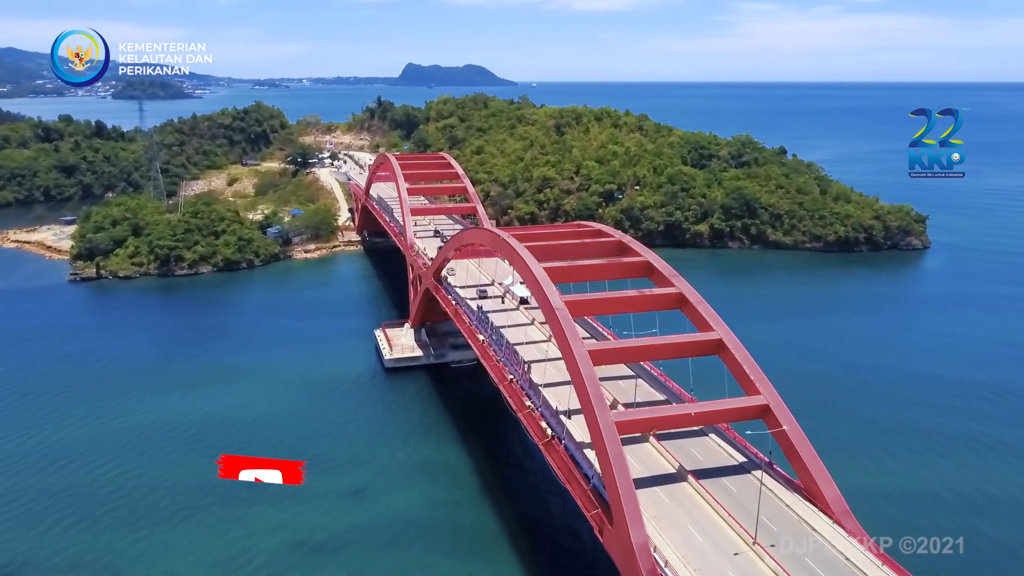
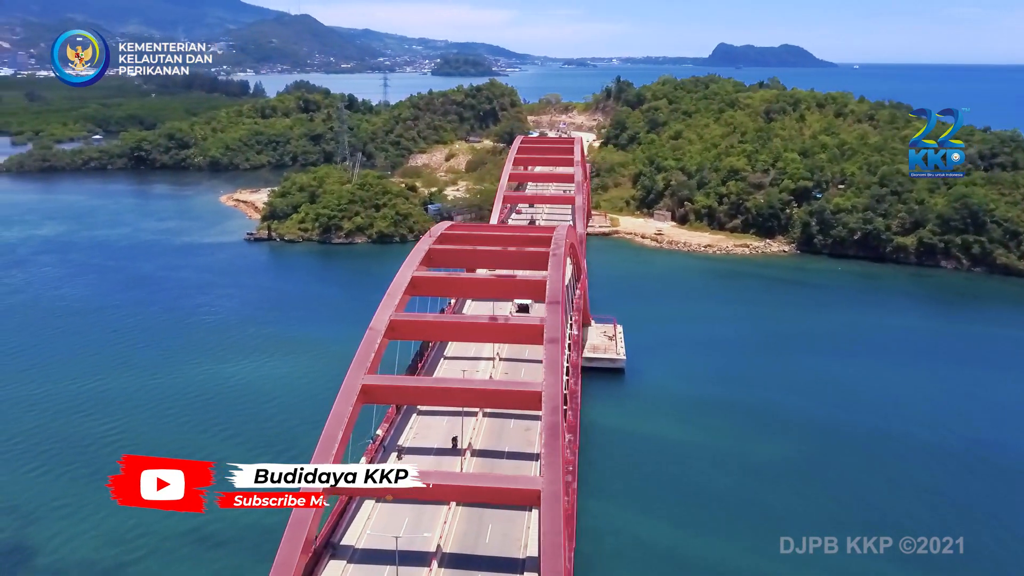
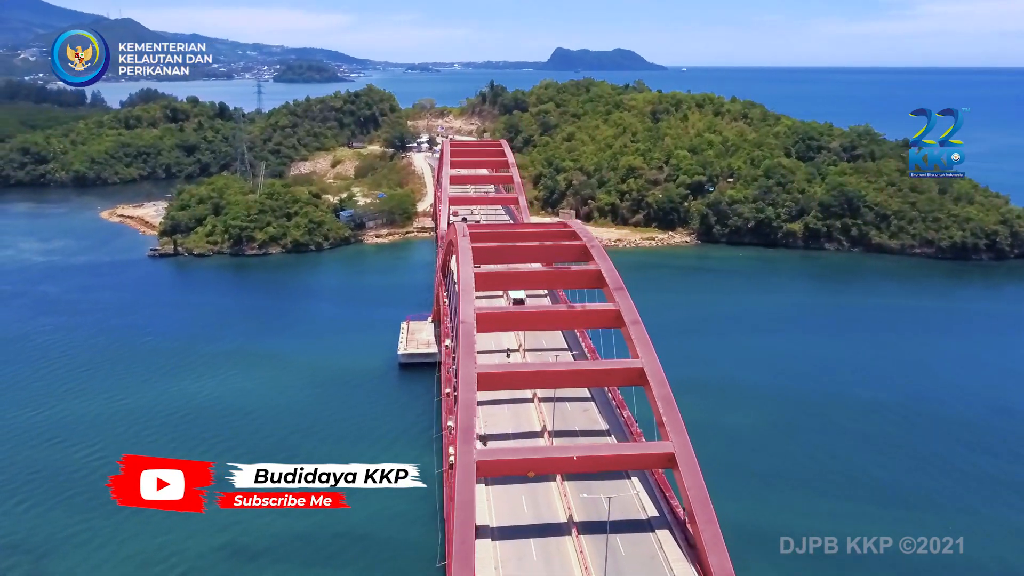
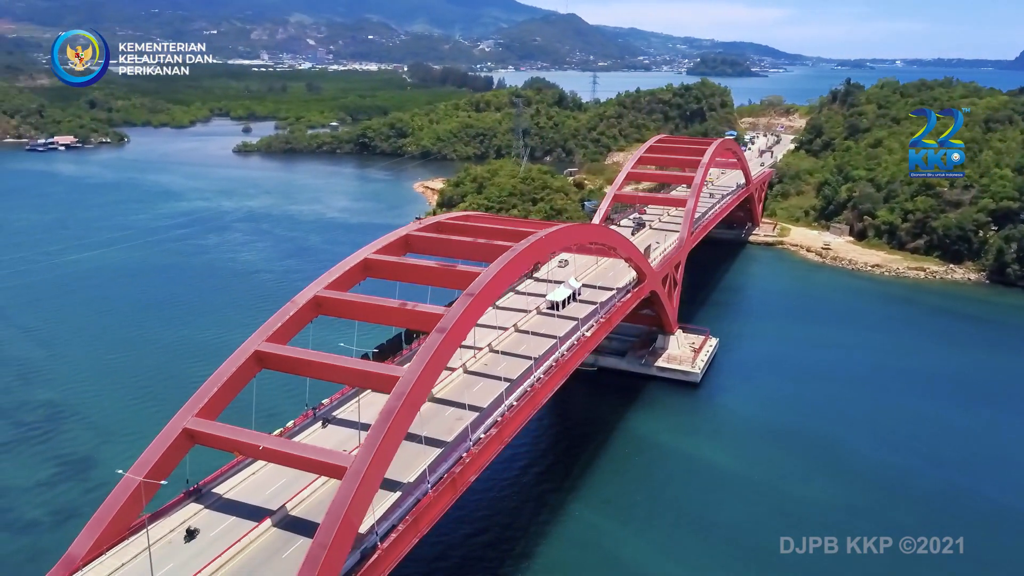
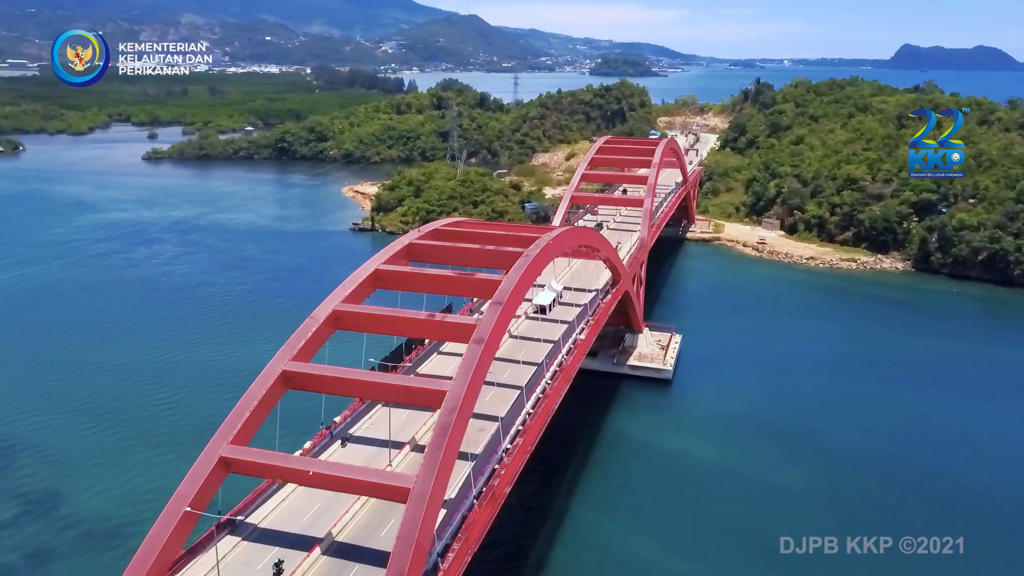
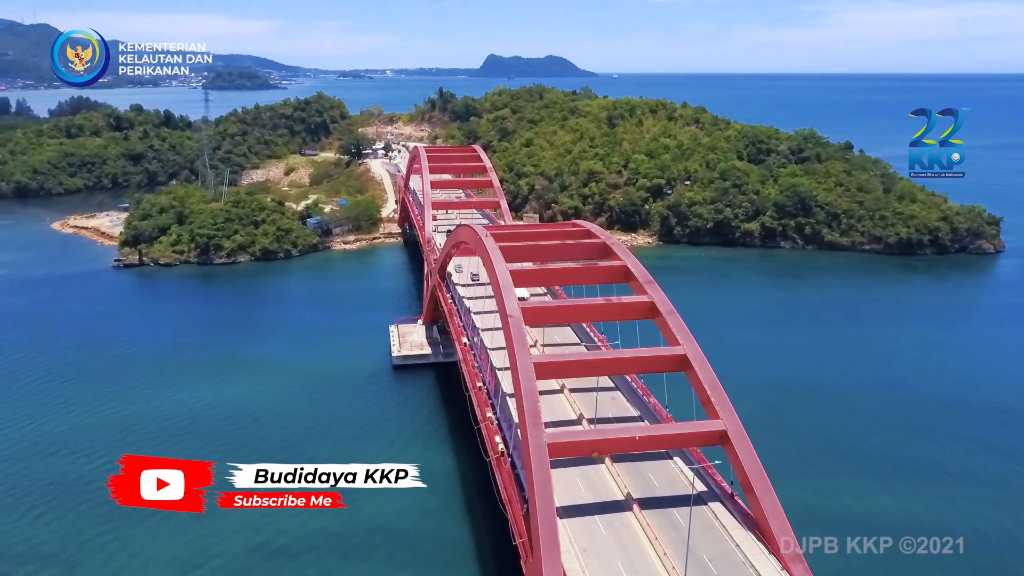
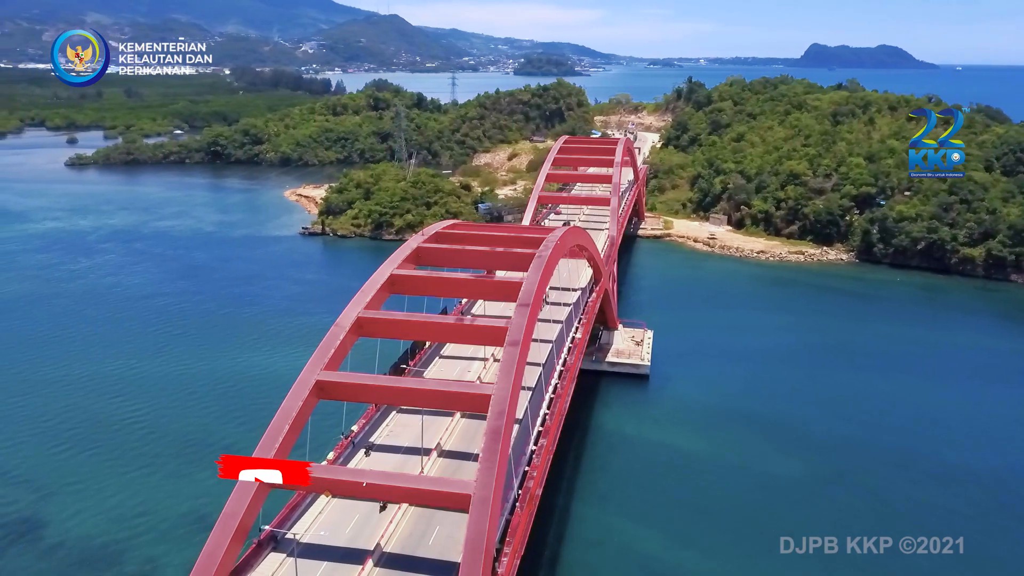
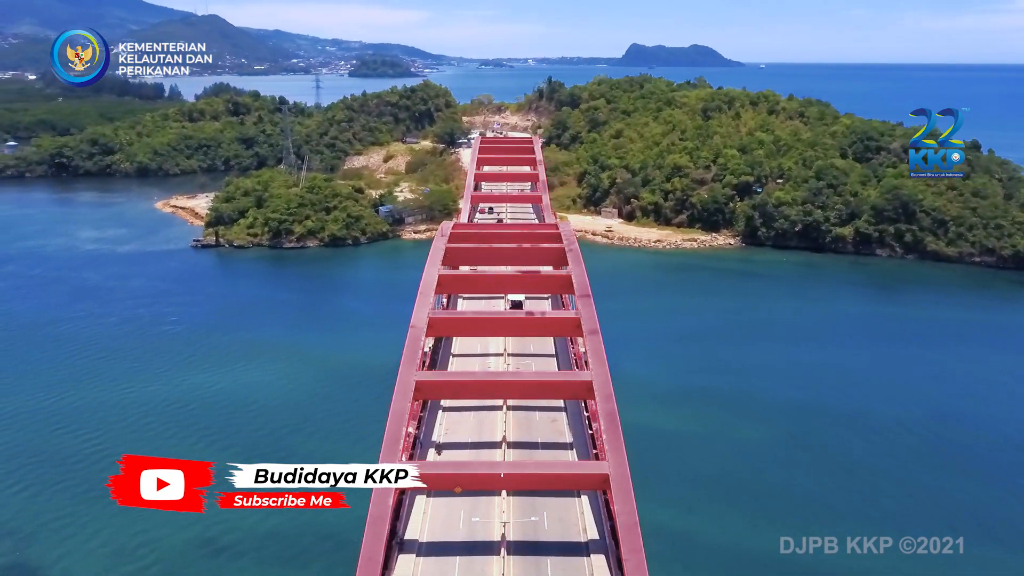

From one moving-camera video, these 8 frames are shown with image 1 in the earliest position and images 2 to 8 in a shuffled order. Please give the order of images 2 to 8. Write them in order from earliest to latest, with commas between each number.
6, 3, 8, 2, 7, 5, 4
